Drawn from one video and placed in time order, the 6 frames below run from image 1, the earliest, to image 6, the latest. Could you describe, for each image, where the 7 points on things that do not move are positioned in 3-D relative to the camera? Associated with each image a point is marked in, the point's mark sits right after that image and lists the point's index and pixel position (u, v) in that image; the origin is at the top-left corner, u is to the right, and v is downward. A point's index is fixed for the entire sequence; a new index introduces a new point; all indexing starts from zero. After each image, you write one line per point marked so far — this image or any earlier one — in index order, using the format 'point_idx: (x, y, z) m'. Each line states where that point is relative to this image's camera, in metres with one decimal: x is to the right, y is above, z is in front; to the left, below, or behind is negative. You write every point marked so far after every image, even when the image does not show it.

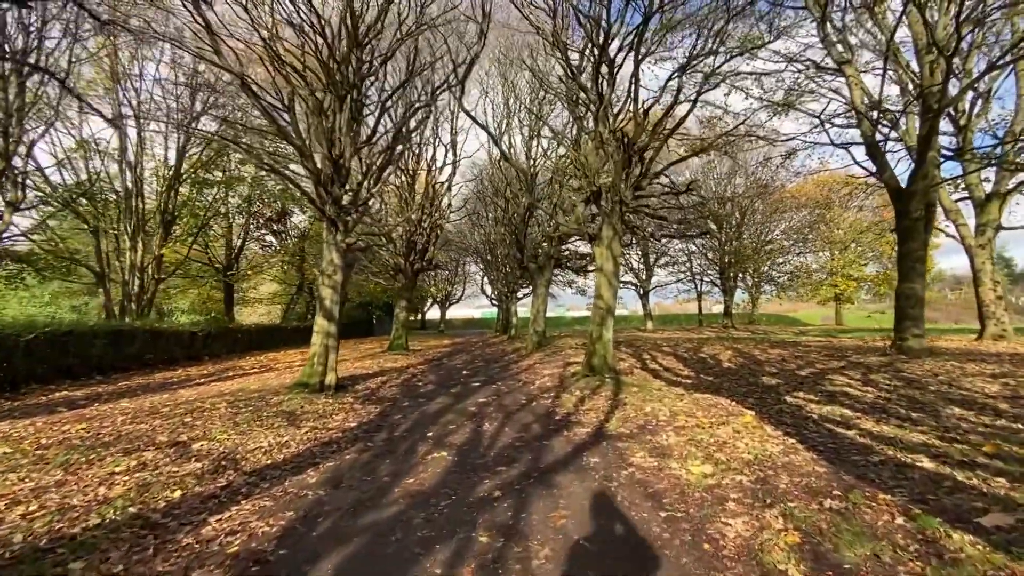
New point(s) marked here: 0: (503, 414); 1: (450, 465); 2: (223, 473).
0: (-0.1, -2.0, +7.9) m
1: (-0.7, -2.0, +5.5) m
2: (-3.2, -2.0, +5.3) m
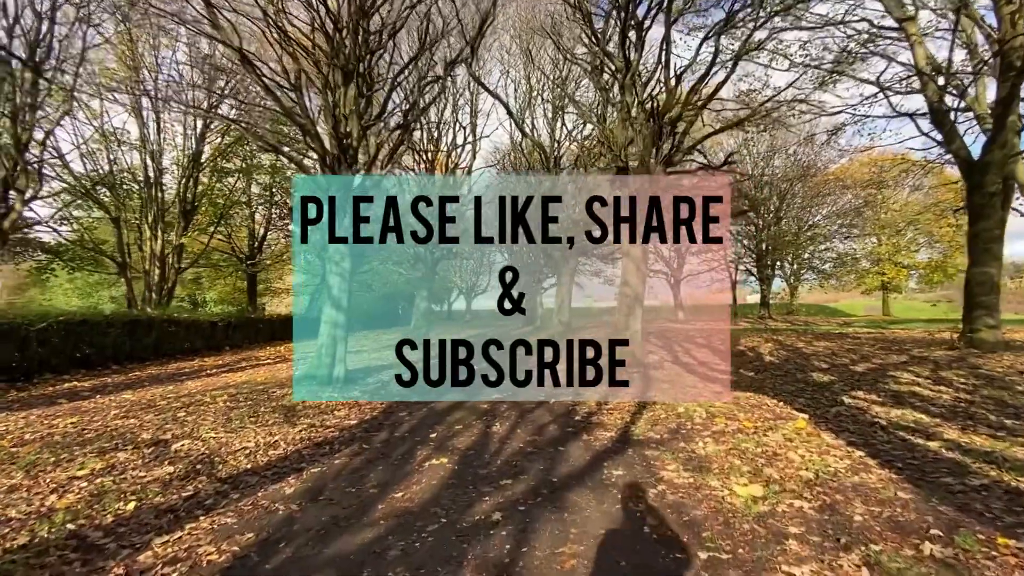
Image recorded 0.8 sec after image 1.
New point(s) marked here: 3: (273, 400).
0: (+0.1, -1.8, +7.2) m
1: (-0.6, -1.8, +4.7) m
2: (-3.1, -1.9, +4.7) m
3: (-4.1, -1.9, +8.3) m
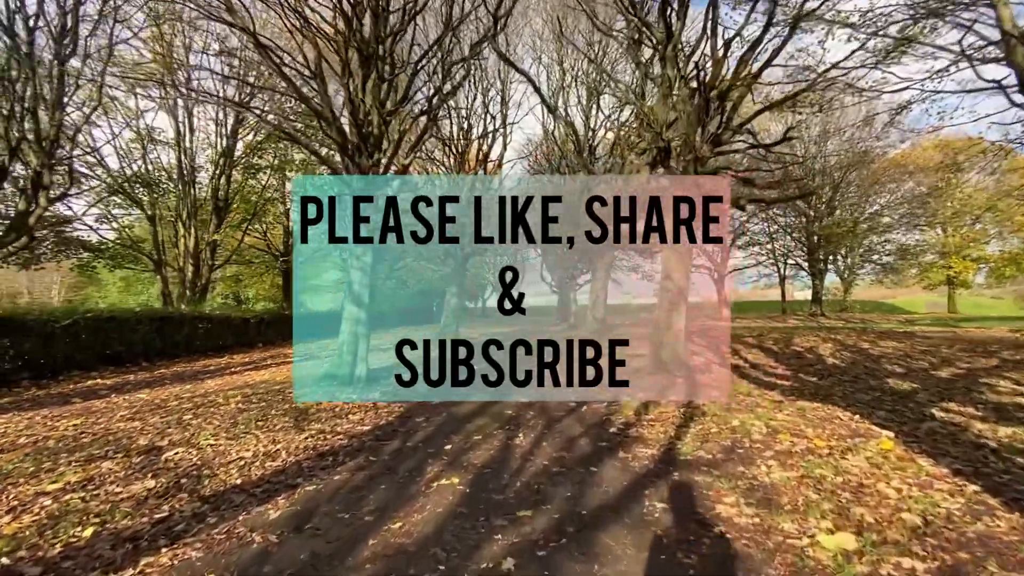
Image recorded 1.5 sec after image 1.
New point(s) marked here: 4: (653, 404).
0: (+0.4, -1.7, +6.4) m
1: (-0.4, -1.8, +4.0) m
2: (-2.9, -1.8, +4.2) m
3: (-3.6, -1.8, +7.8) m
4: (+1.9, -1.6, +6.7) m
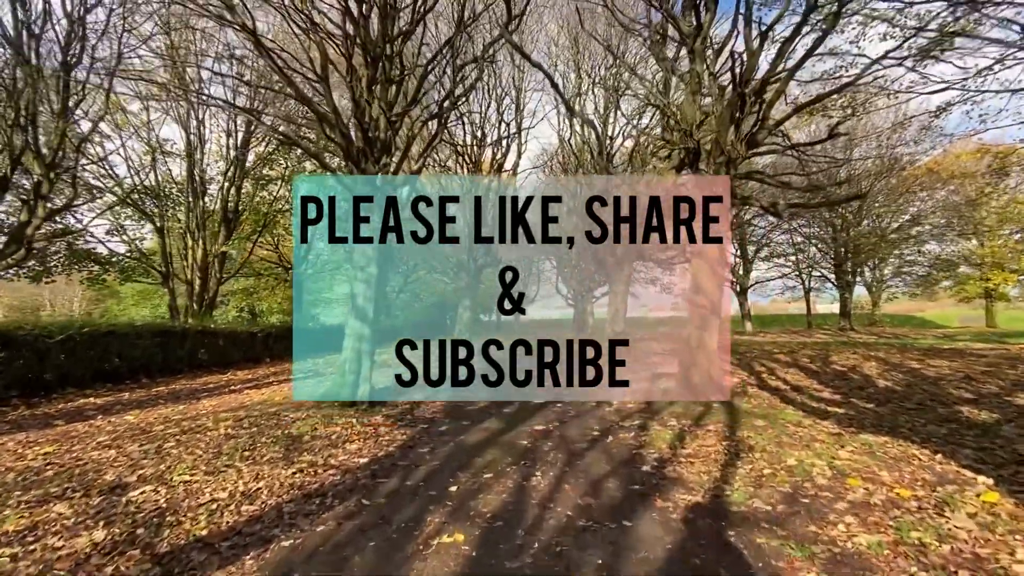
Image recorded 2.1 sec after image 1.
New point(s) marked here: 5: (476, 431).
0: (+0.6, -1.9, +5.6) m
1: (-0.3, -1.9, +3.2) m
2: (-2.8, -1.9, +3.5) m
3: (-3.4, -2.0, +7.1) m
4: (+2.1, -1.8, +5.9) m
5: (-0.5, -2.0, +6.9) m
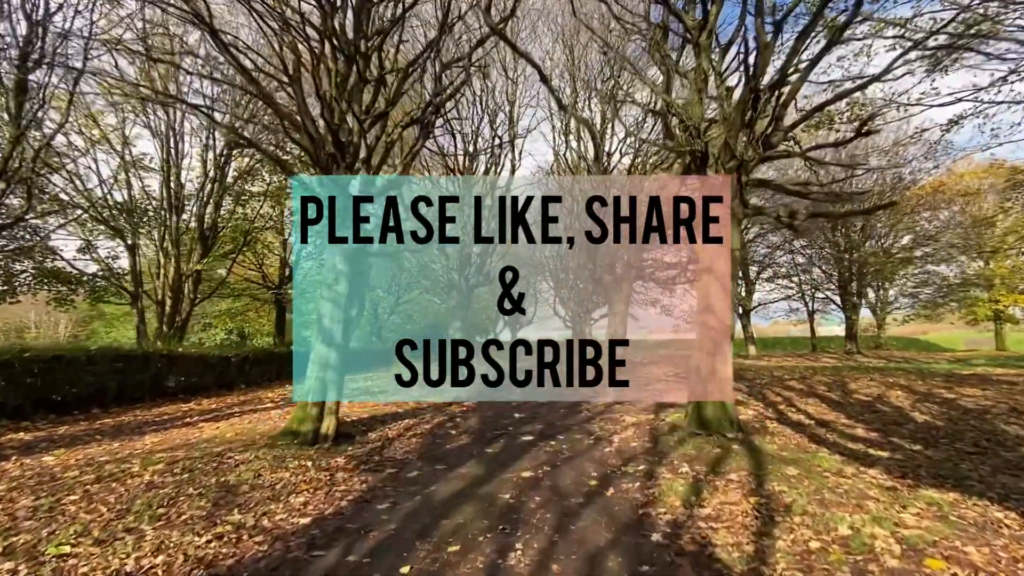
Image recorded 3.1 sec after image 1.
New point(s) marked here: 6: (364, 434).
0: (+0.4, -2.1, +4.5) m
1: (-0.5, -1.9, +2.1) m
2: (-3.0, -2.0, +2.4) m
3: (-3.6, -2.3, +6.0) m
4: (+1.9, -2.0, +4.8) m
5: (-0.7, -2.3, +5.8) m
6: (-2.5, -2.5, +8.4) m
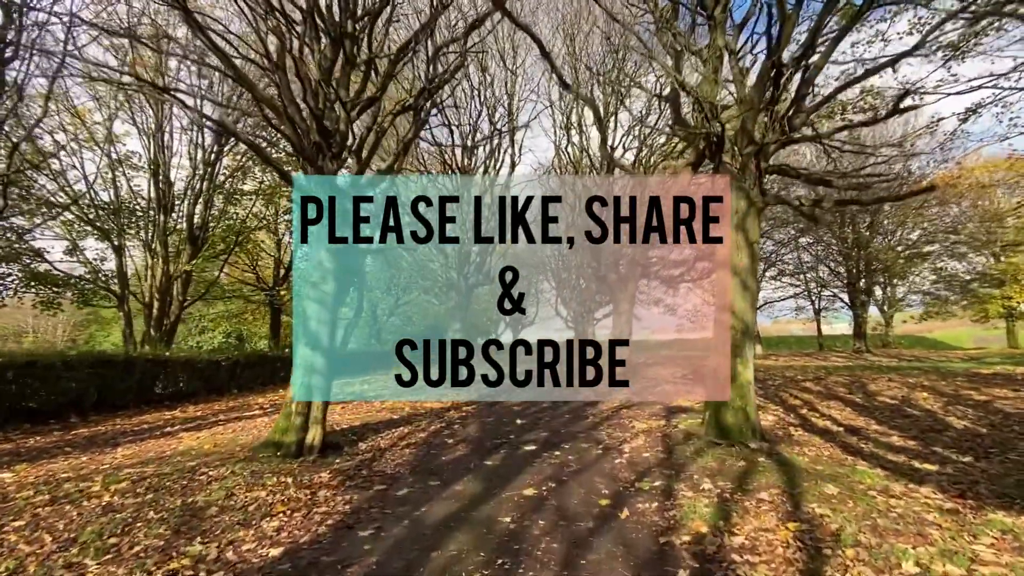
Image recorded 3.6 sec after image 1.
0: (+0.4, -2.0, +3.9) m
1: (-0.5, -1.9, +1.5) m
2: (-3.0, -2.0, +1.8) m
3: (-3.6, -2.2, +5.4) m
4: (+1.9, -1.9, +4.2) m
5: (-0.7, -2.2, +5.2) m
6: (-2.5, -2.5, +7.8) m
